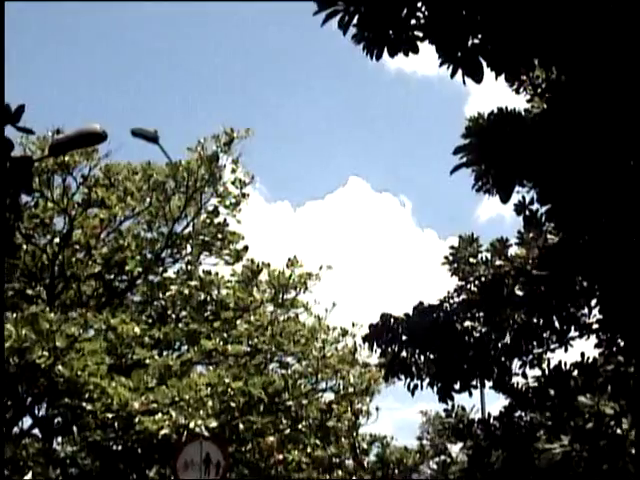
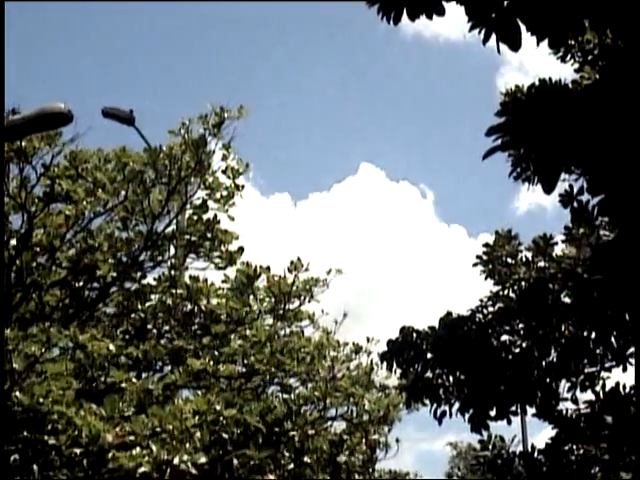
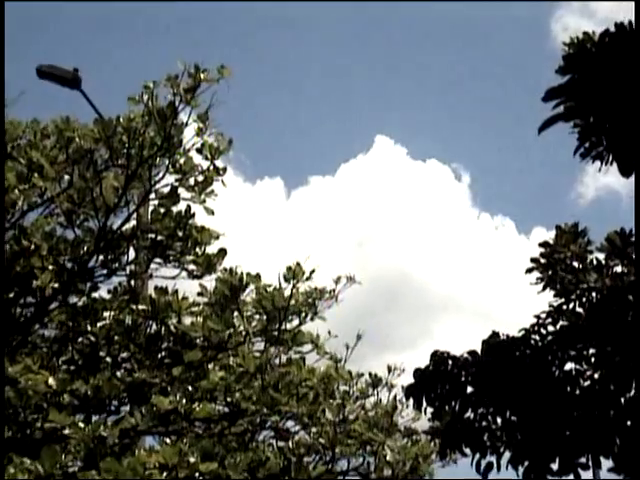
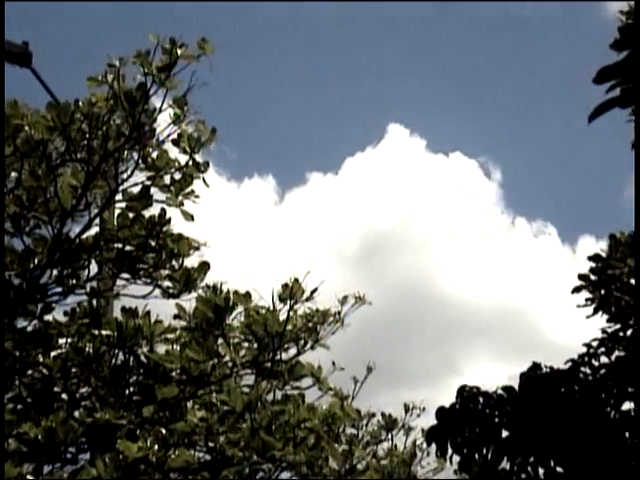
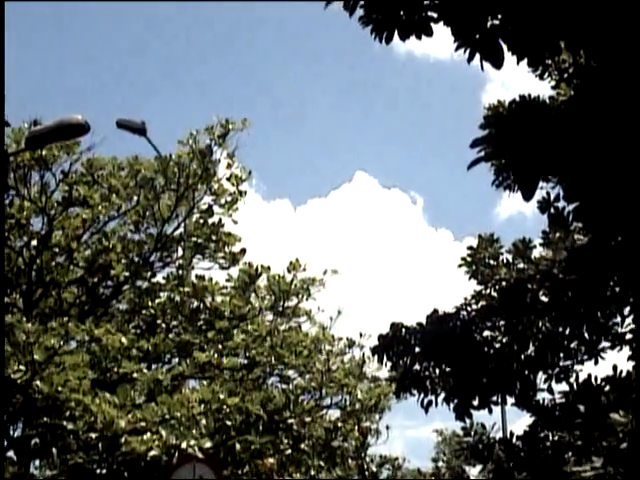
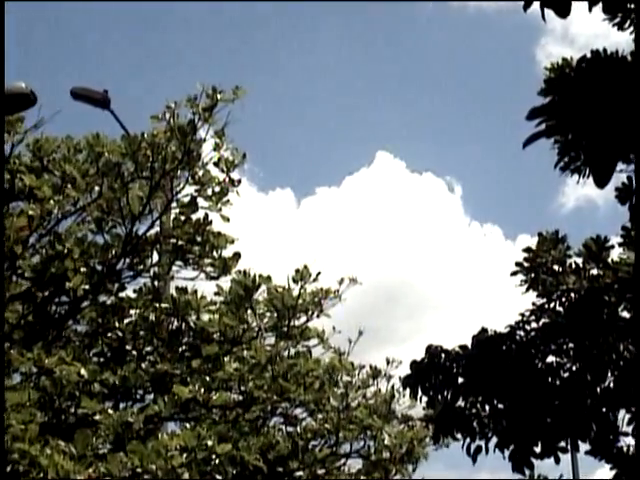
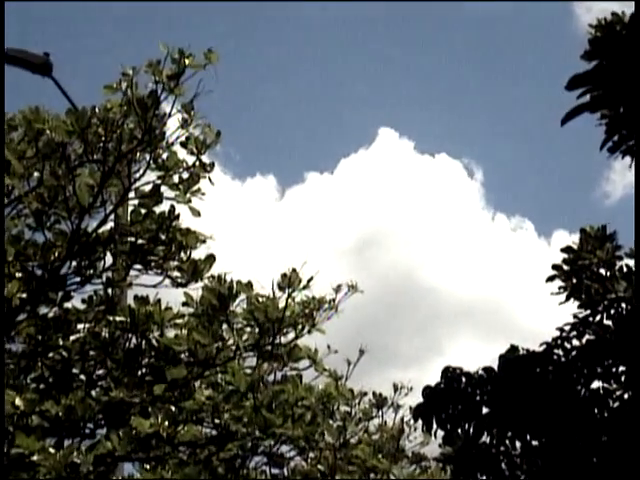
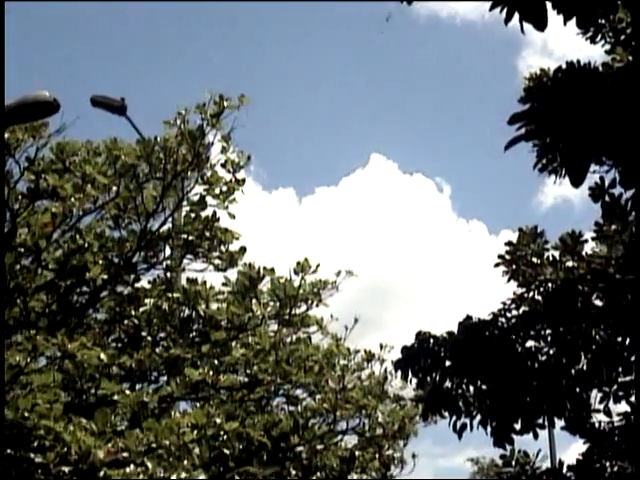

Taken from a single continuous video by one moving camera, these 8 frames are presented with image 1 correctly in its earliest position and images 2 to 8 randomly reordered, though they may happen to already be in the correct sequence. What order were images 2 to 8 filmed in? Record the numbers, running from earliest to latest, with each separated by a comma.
5, 2, 8, 6, 3, 7, 4
